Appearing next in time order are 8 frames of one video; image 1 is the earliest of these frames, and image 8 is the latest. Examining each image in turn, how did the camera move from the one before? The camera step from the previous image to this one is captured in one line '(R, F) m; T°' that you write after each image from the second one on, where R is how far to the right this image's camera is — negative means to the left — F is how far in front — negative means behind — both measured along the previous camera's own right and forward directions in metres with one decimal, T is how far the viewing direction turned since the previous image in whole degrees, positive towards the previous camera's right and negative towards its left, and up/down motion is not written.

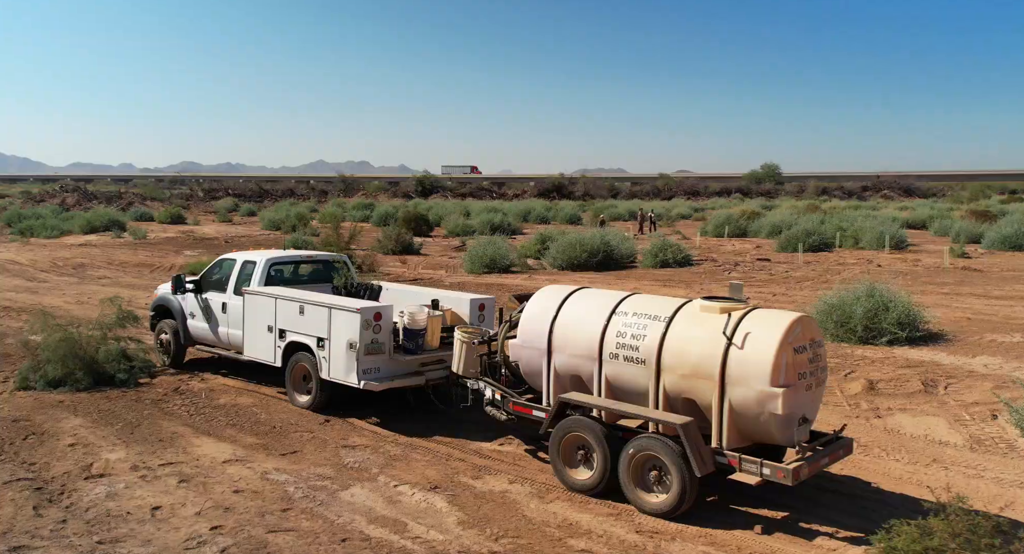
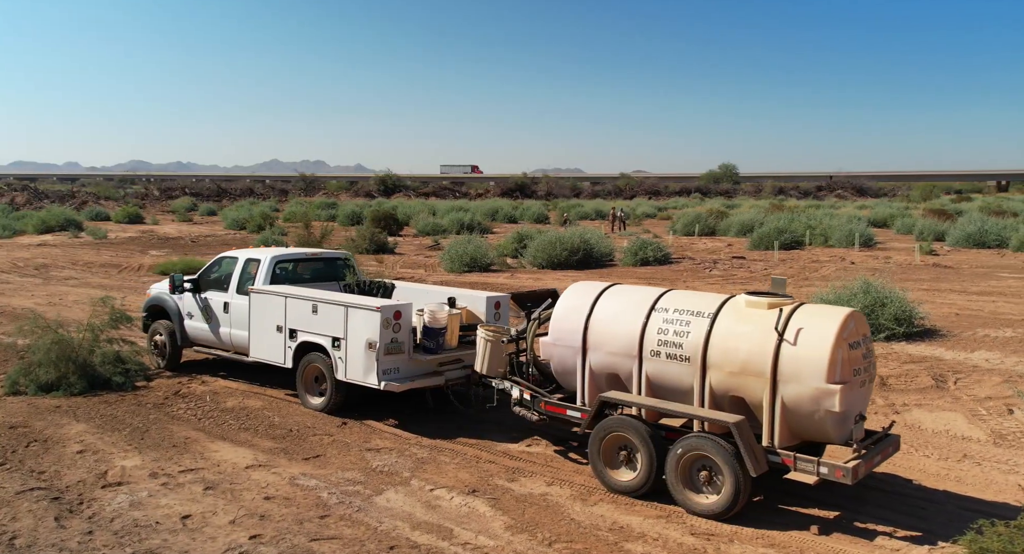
(-0.7, +0.2) m; +3°
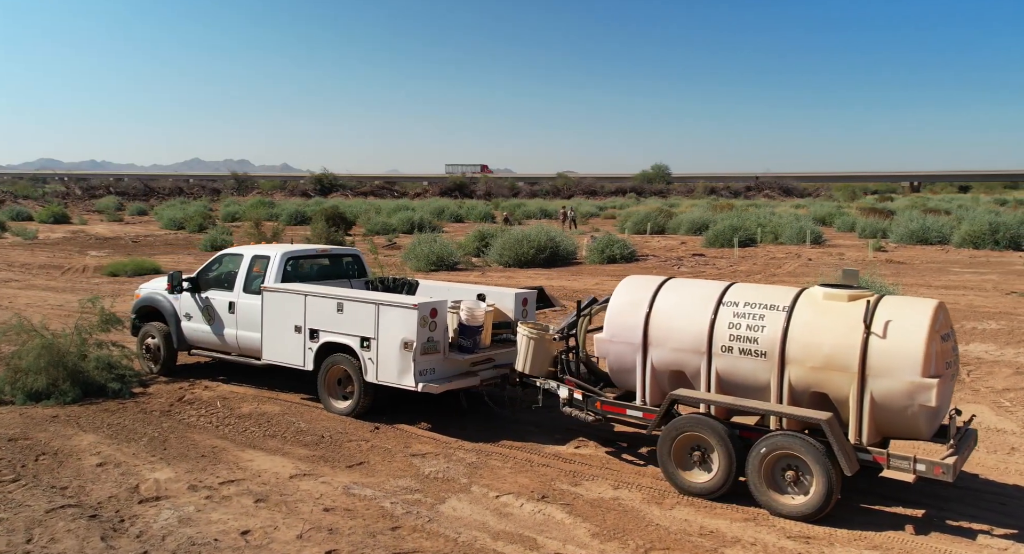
(-1.1, +0.4) m; +5°
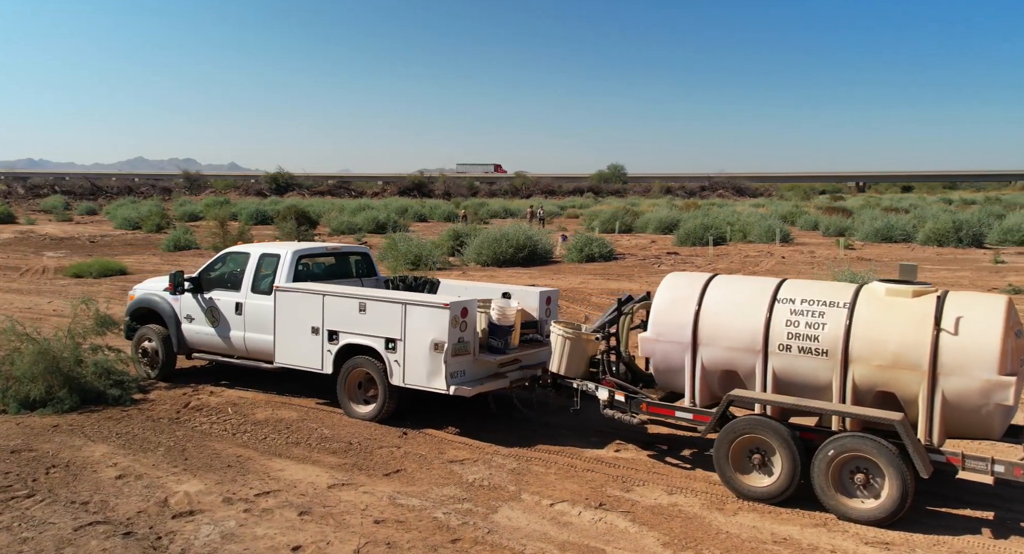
(-0.8, +0.3) m; +3°
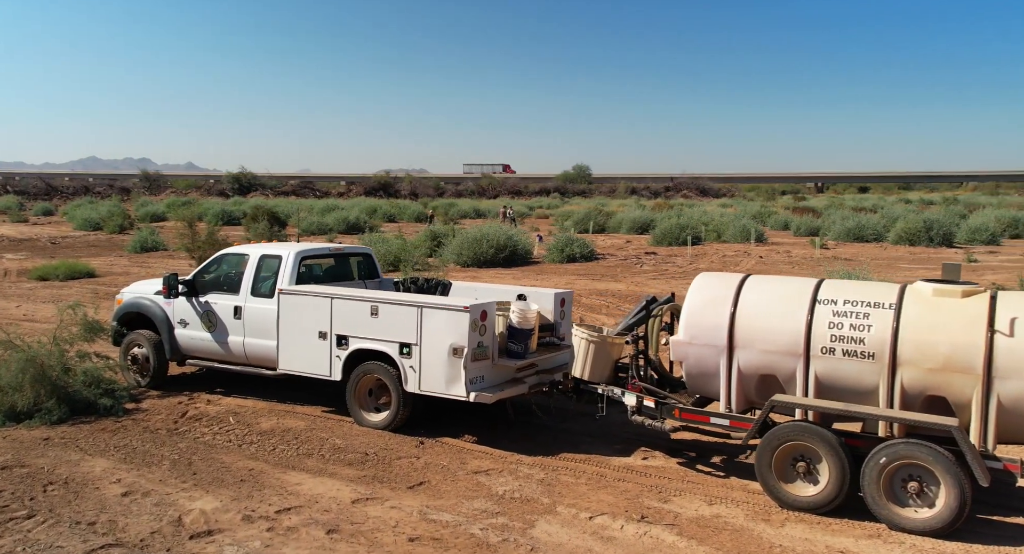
(-0.6, +0.3) m; +3°
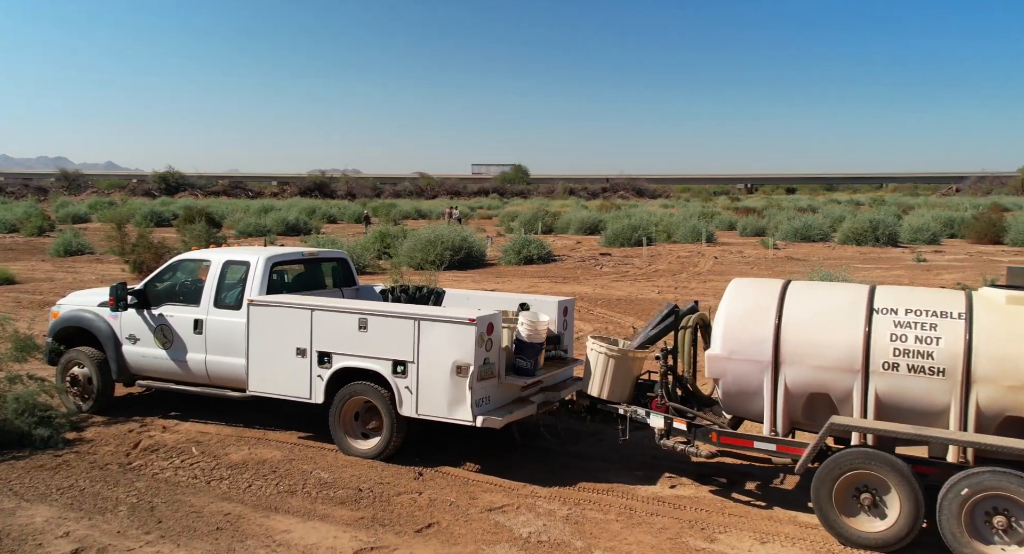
(-0.6, +0.9) m; +5°
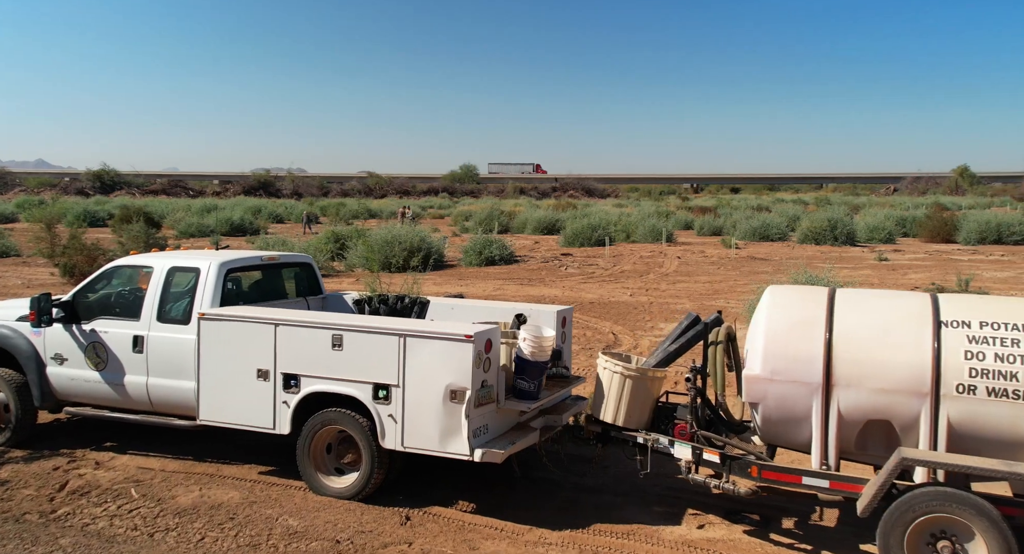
(-0.4, +1.0) m; +4°
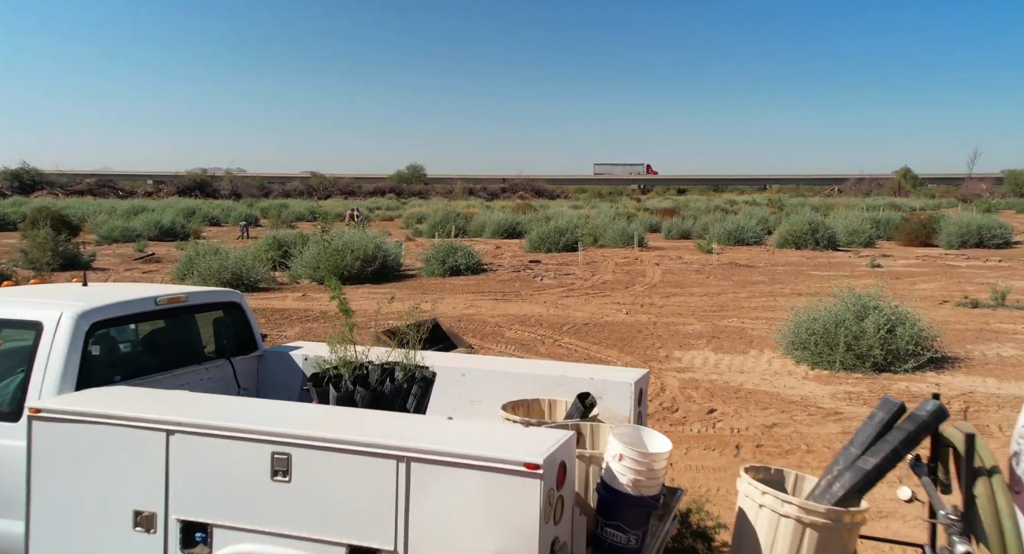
(-0.6, +2.8) m; +4°
